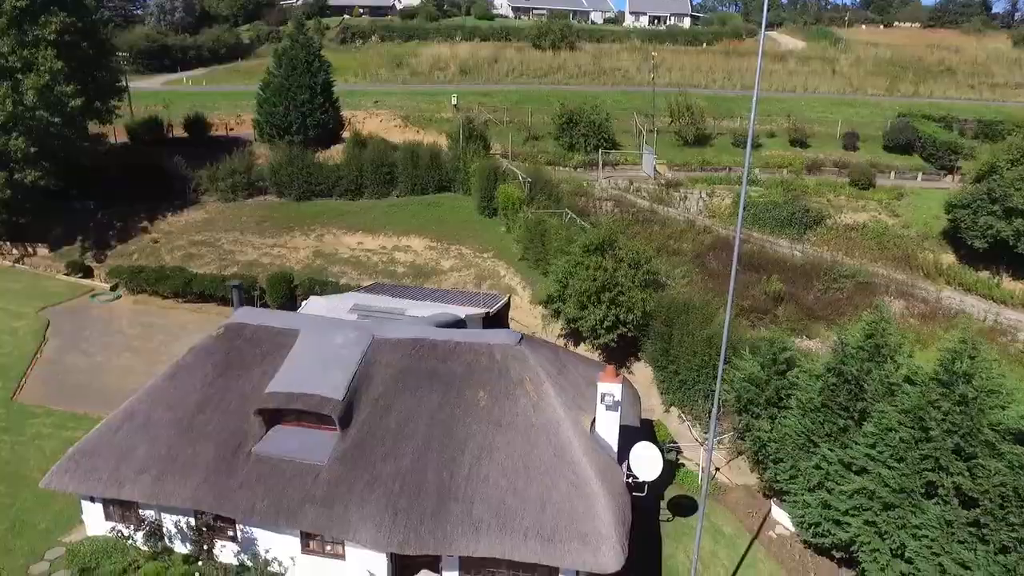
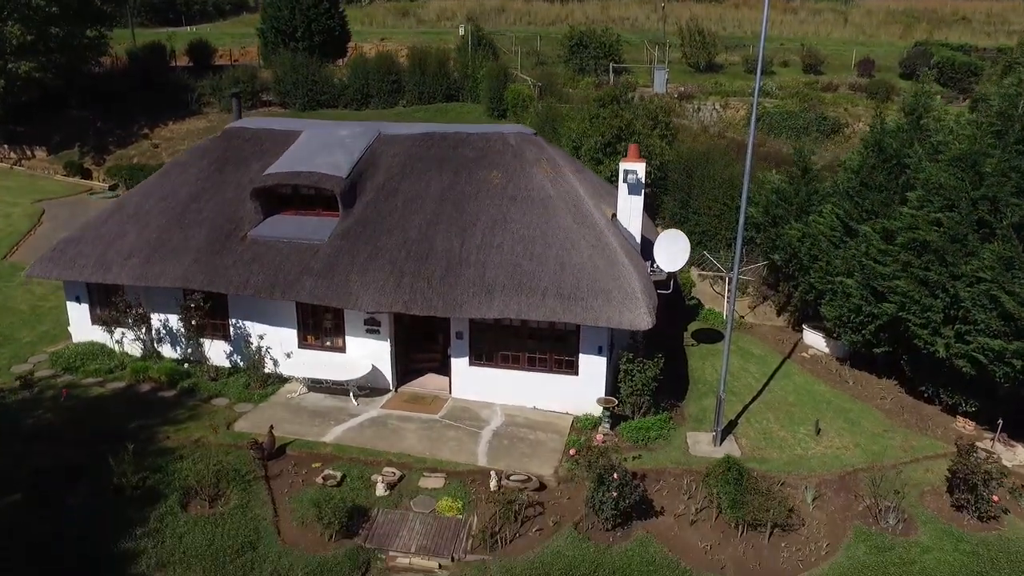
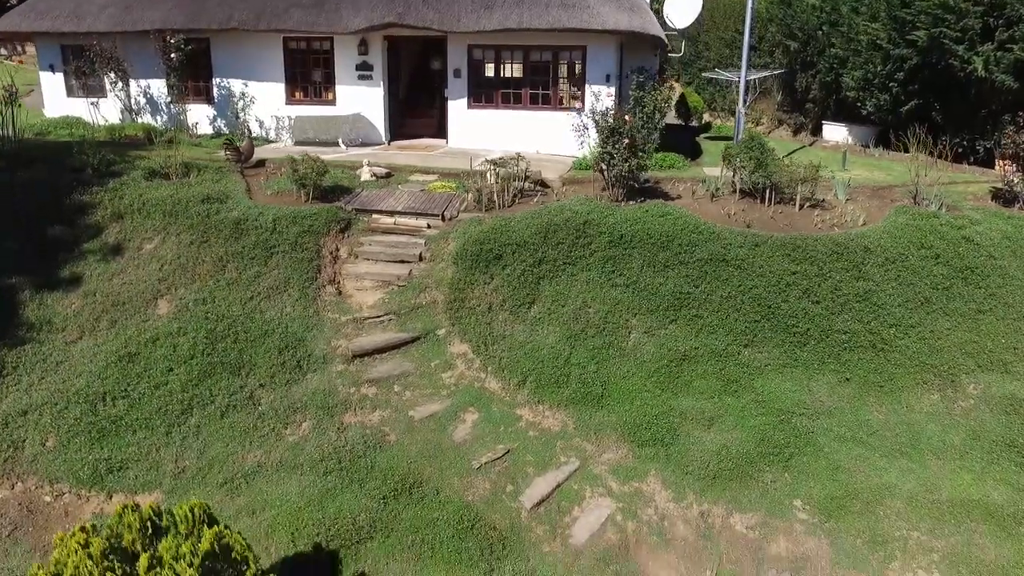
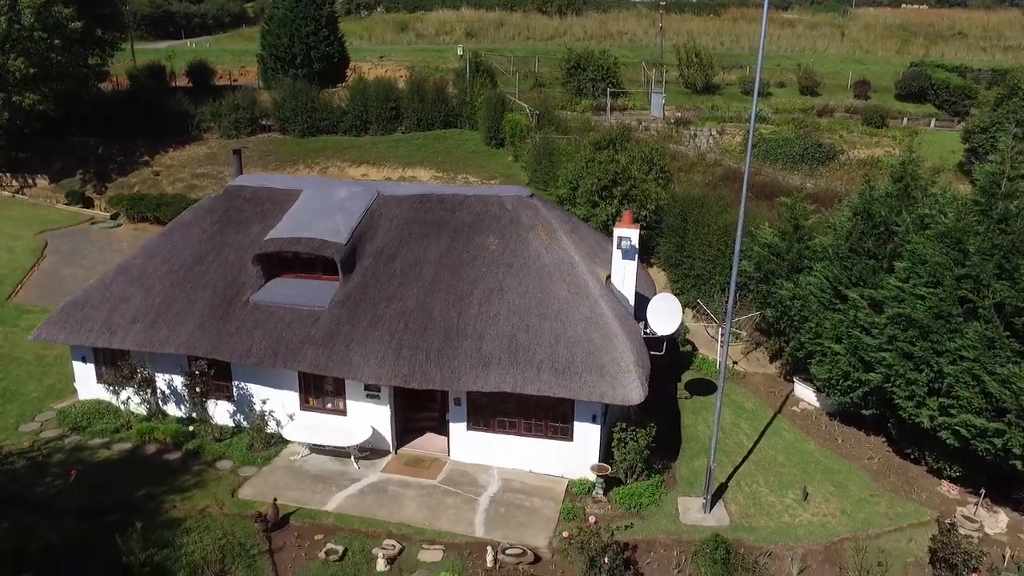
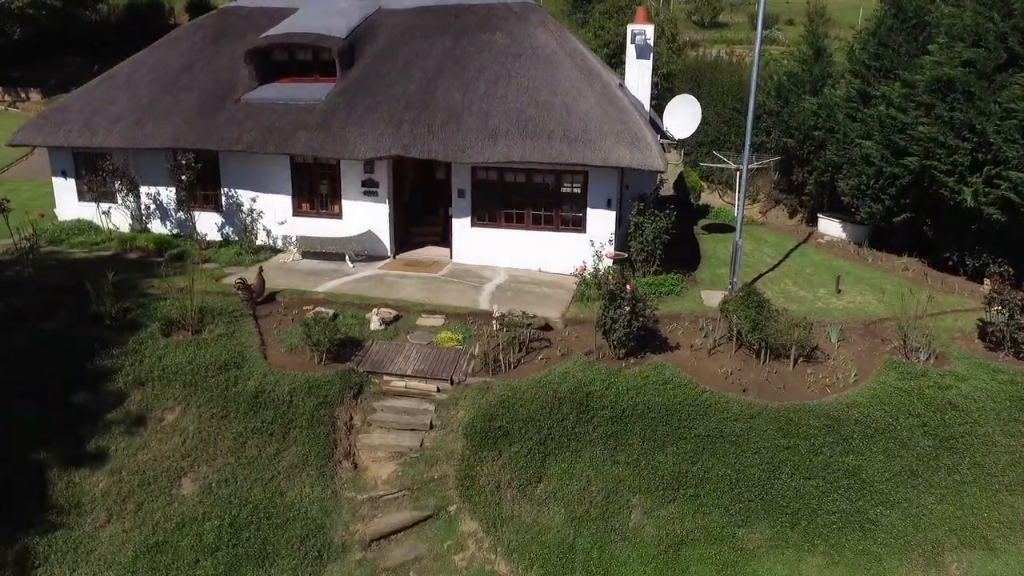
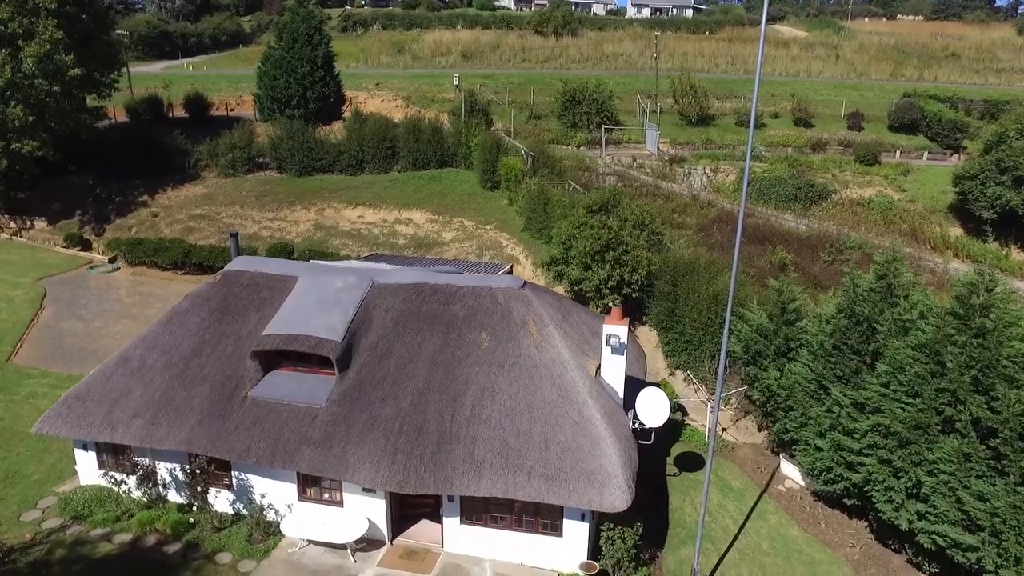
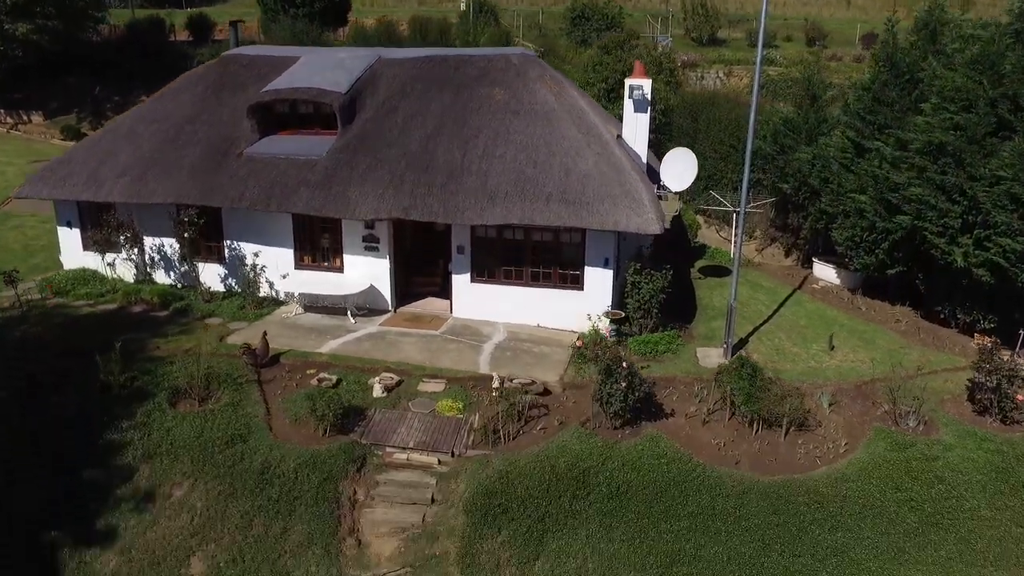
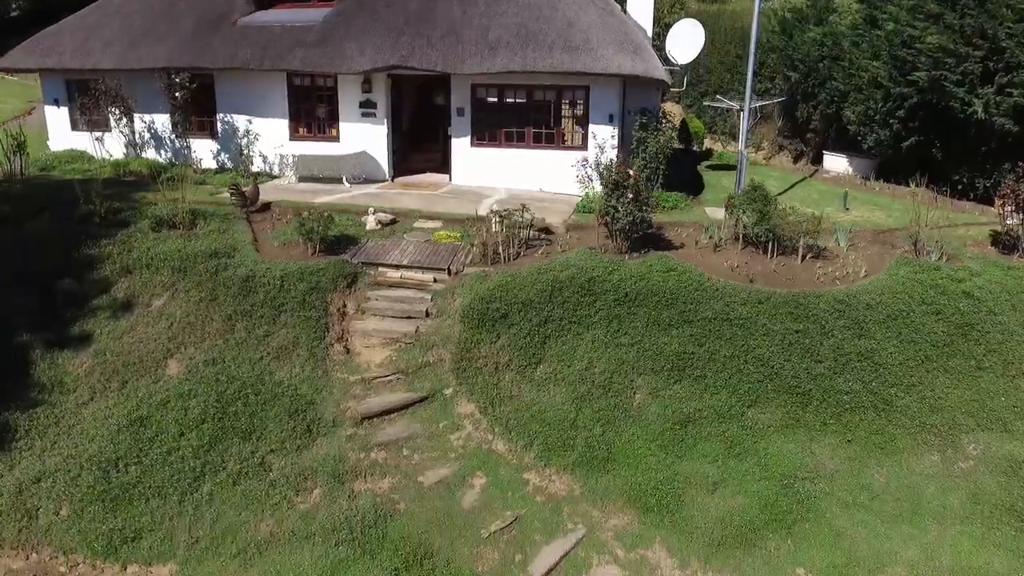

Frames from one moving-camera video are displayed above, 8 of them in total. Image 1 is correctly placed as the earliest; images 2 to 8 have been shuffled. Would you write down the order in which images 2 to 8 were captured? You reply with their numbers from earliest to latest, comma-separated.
6, 4, 2, 7, 5, 8, 3
